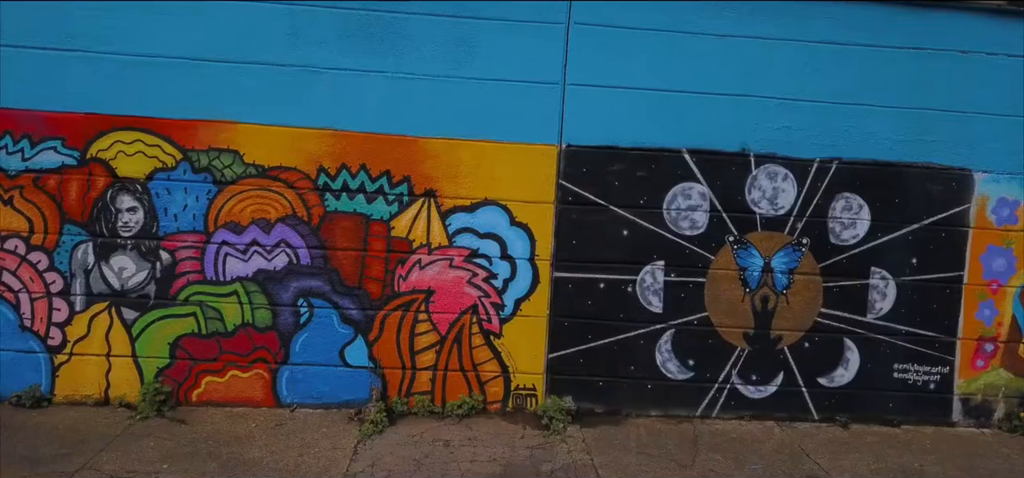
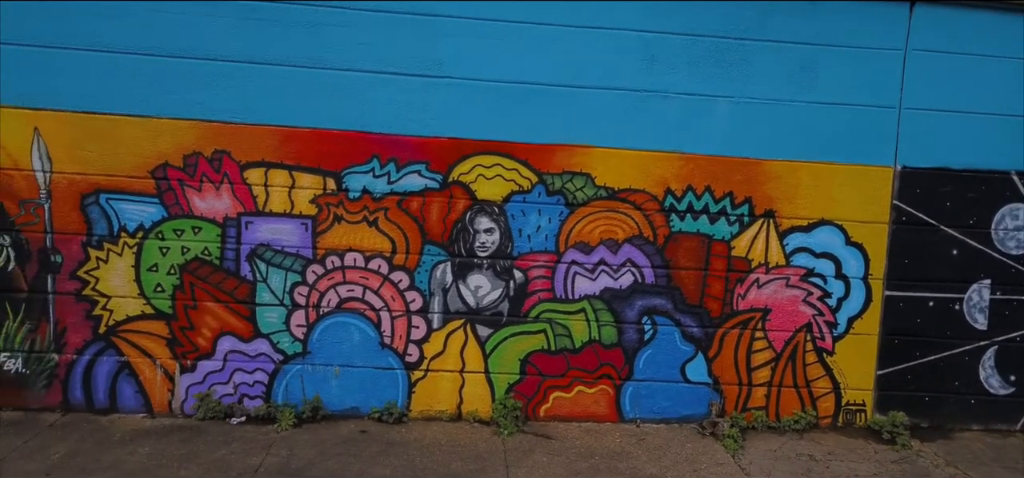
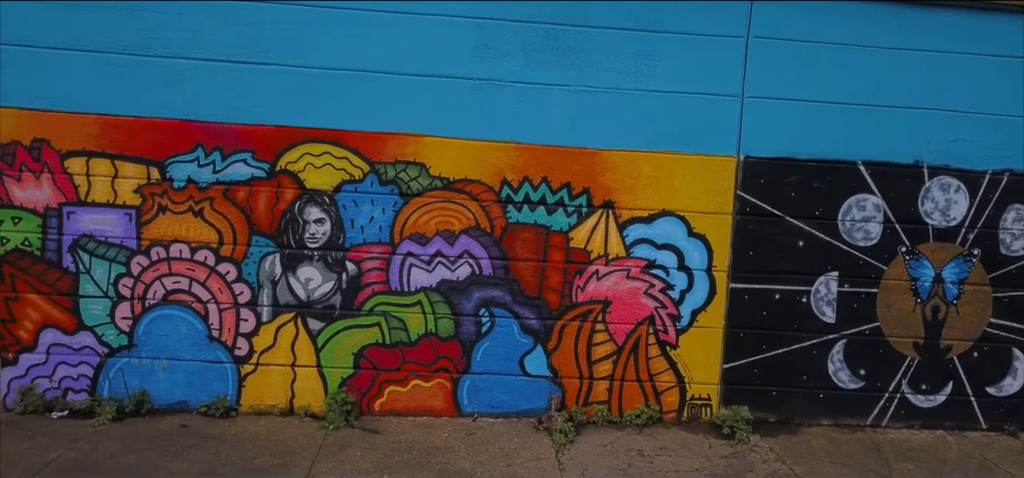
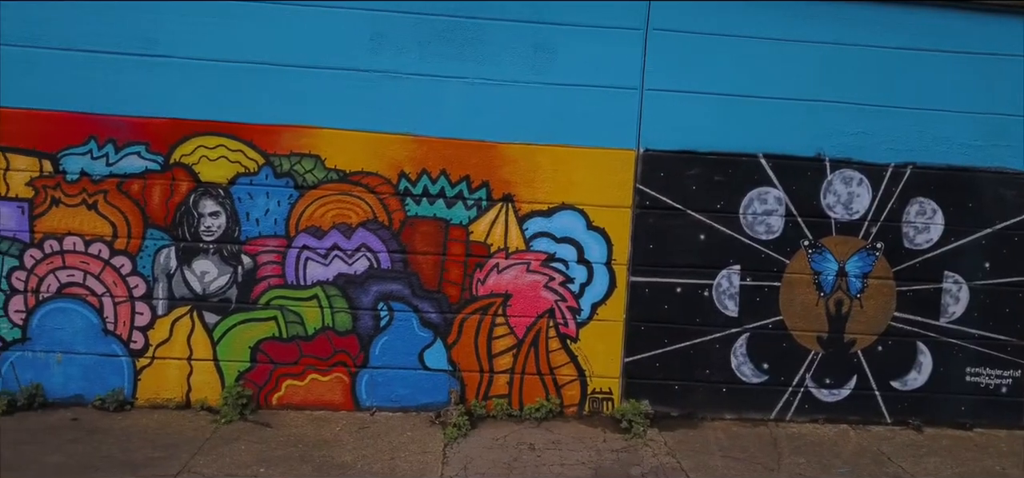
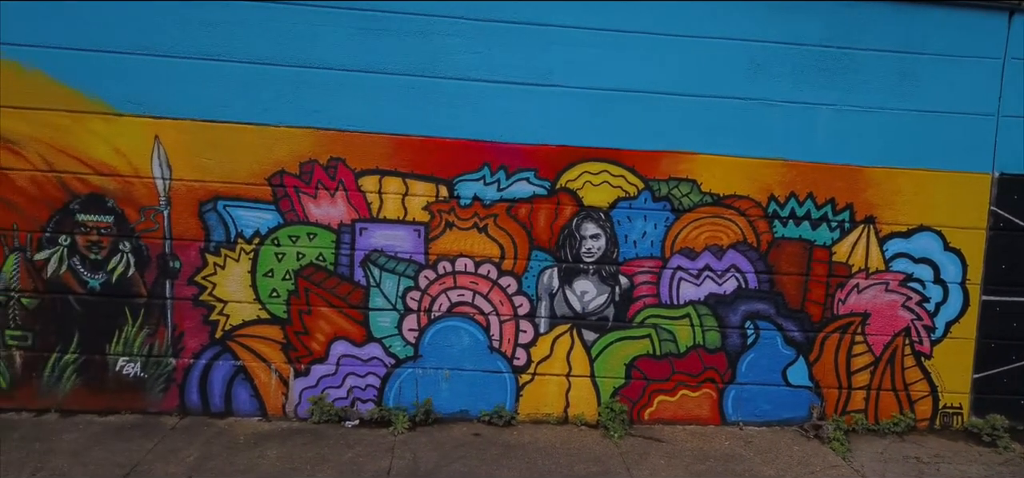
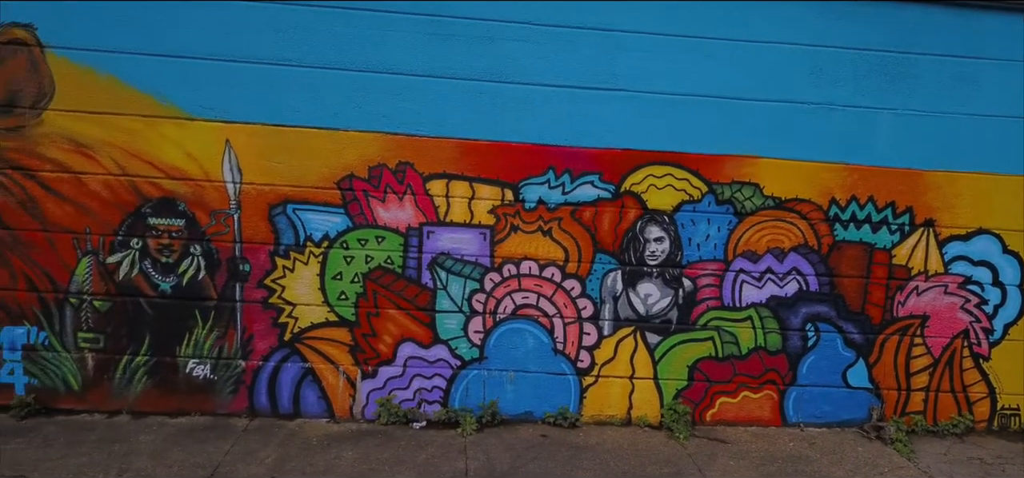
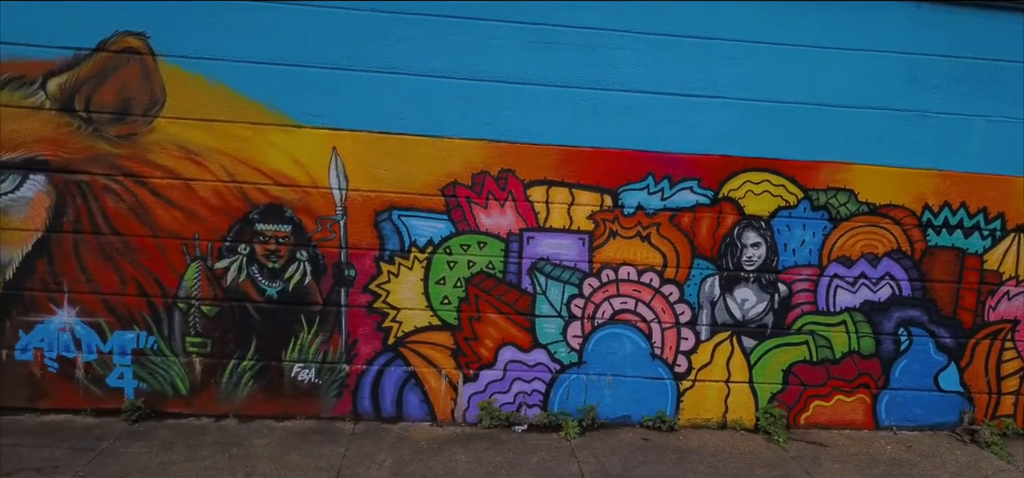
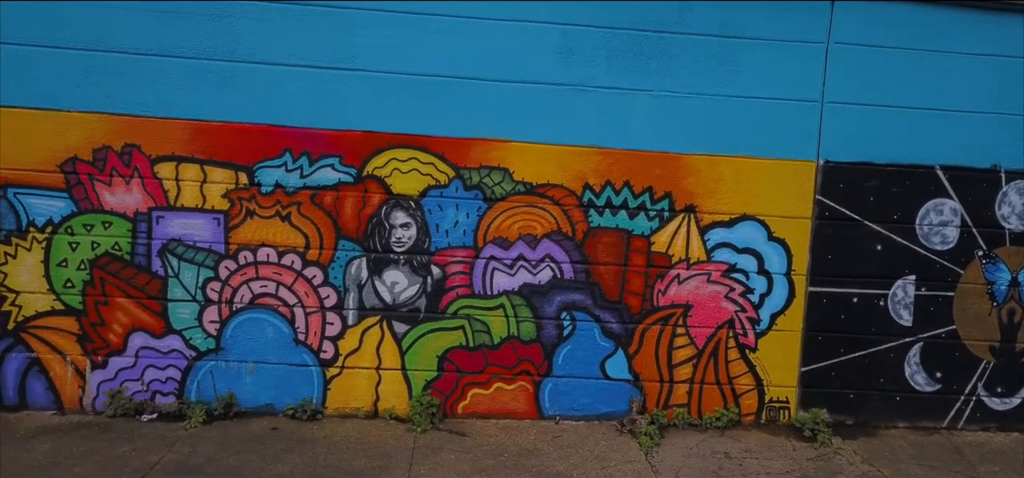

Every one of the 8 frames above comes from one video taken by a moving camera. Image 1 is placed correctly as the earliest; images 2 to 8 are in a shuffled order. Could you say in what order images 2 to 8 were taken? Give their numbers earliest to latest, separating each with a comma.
4, 3, 8, 2, 5, 6, 7
